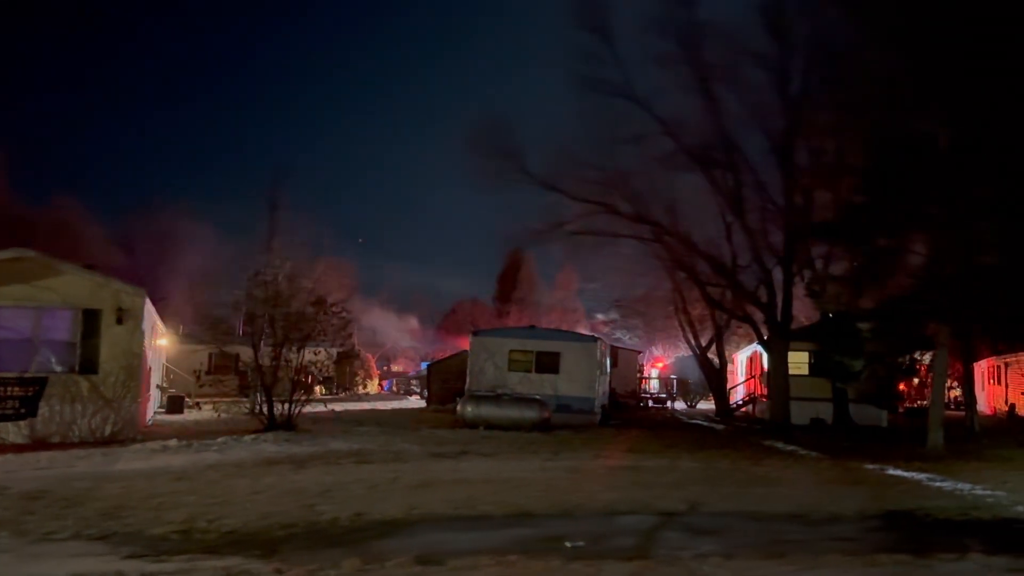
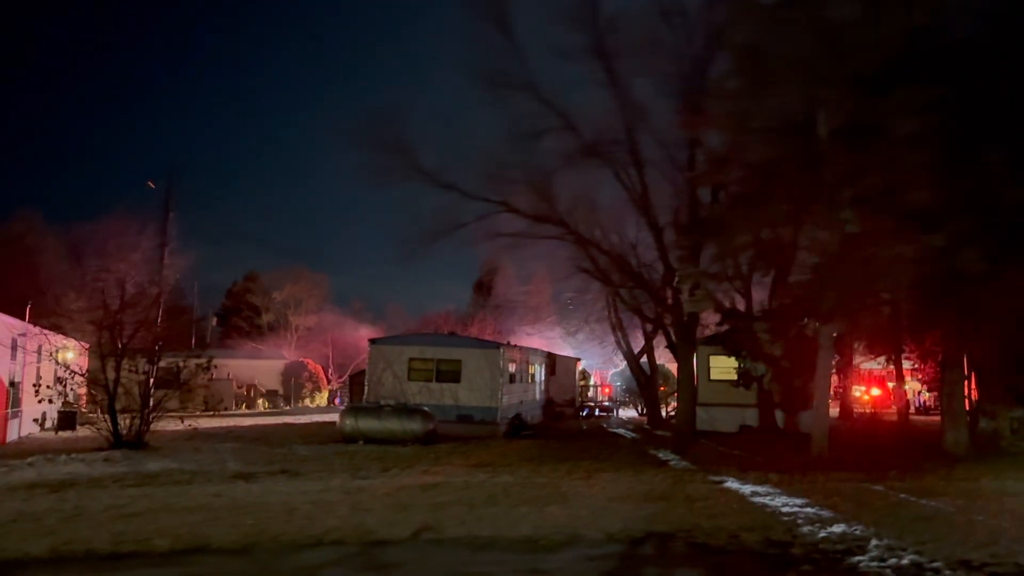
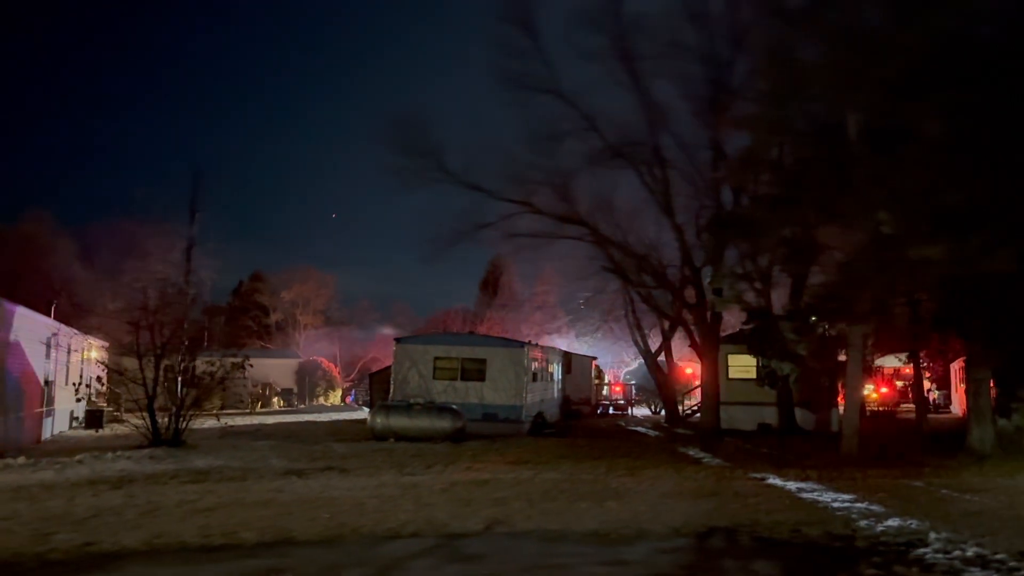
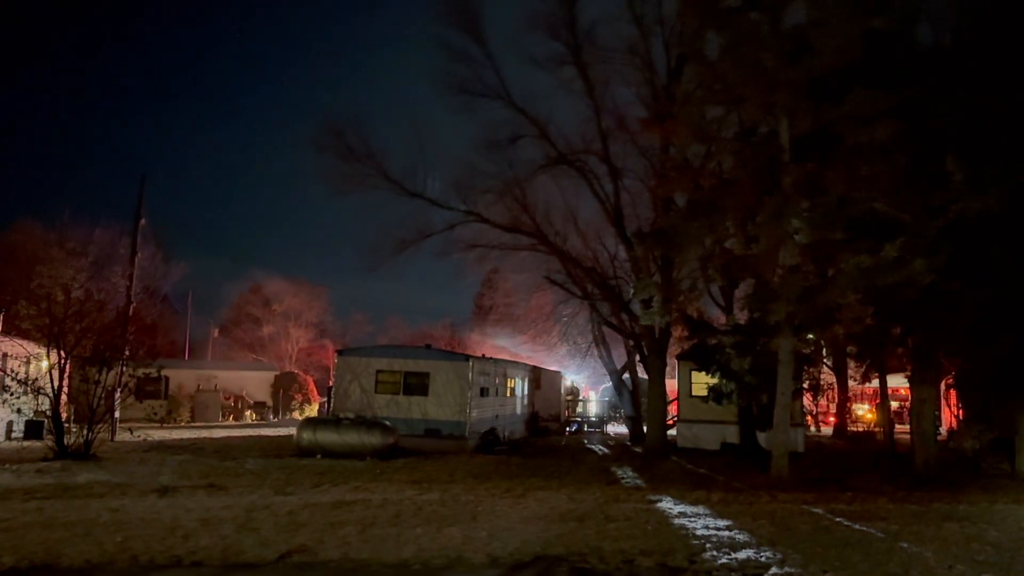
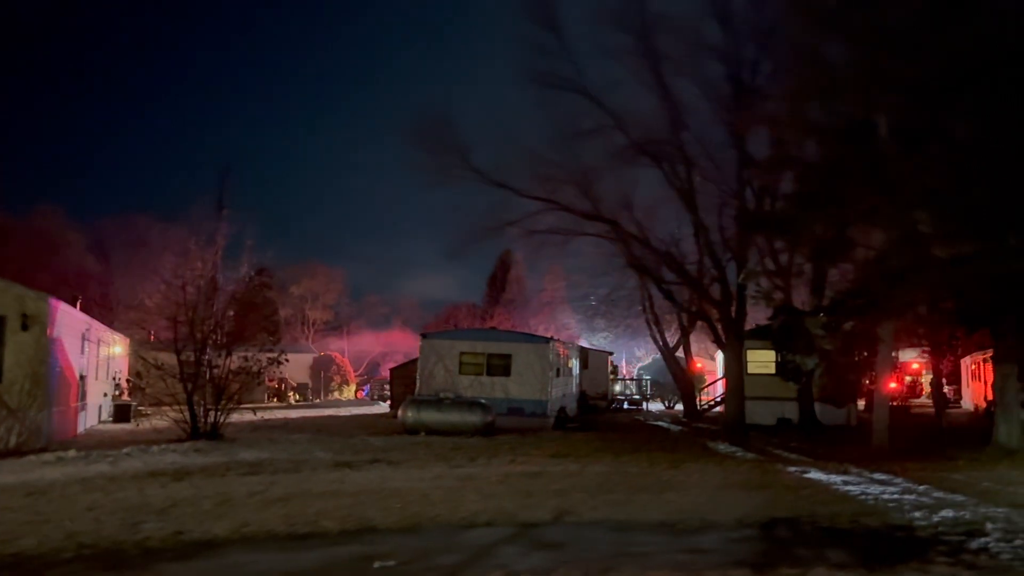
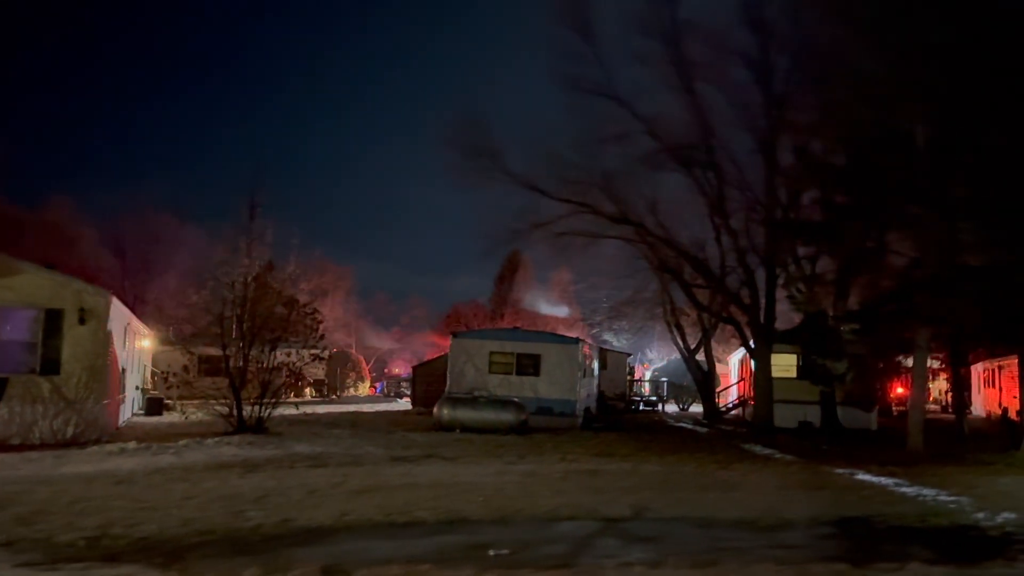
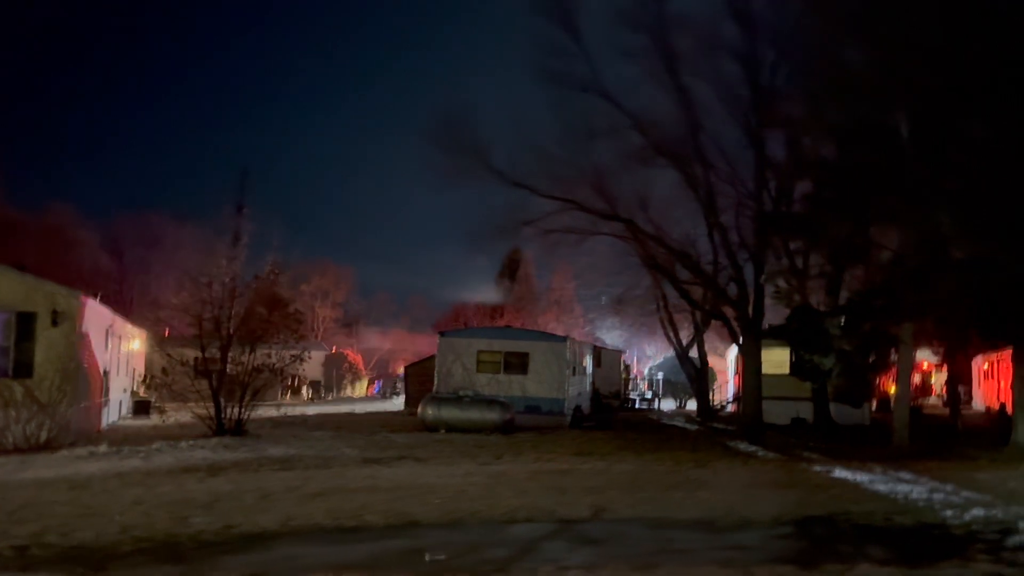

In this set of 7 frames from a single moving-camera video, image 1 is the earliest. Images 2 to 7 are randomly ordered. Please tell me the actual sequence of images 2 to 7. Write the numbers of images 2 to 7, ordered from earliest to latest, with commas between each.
6, 7, 5, 3, 2, 4
